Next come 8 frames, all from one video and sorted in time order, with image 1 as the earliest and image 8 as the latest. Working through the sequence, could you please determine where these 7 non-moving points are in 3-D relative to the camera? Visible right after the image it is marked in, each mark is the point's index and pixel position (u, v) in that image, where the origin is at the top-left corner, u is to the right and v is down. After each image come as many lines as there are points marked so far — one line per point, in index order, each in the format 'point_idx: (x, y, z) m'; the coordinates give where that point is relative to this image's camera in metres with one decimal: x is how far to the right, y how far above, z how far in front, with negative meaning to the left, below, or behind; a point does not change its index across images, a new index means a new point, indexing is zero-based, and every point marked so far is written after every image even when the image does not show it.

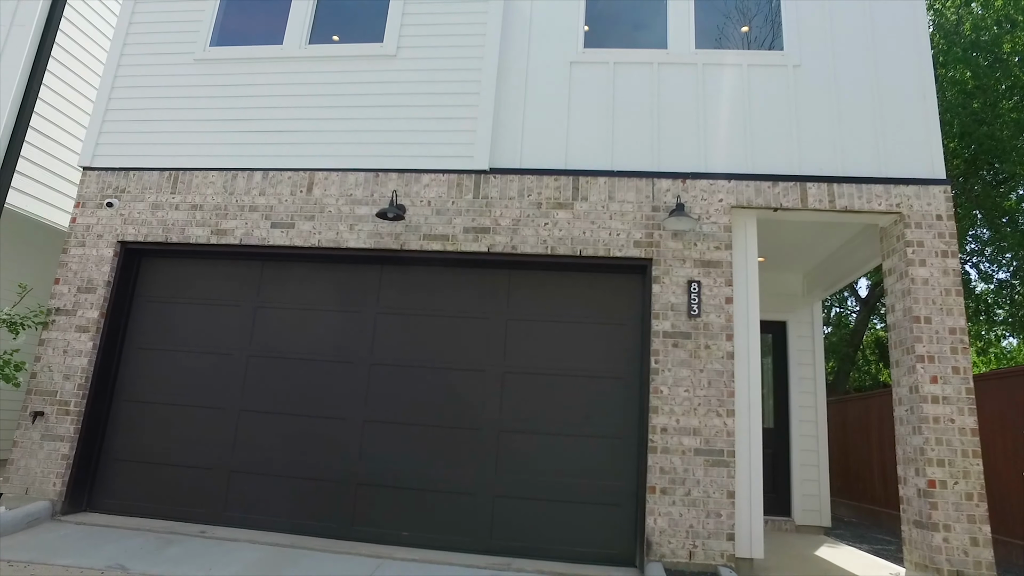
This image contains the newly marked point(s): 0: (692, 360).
0: (+1.3, -0.5, +5.0) m
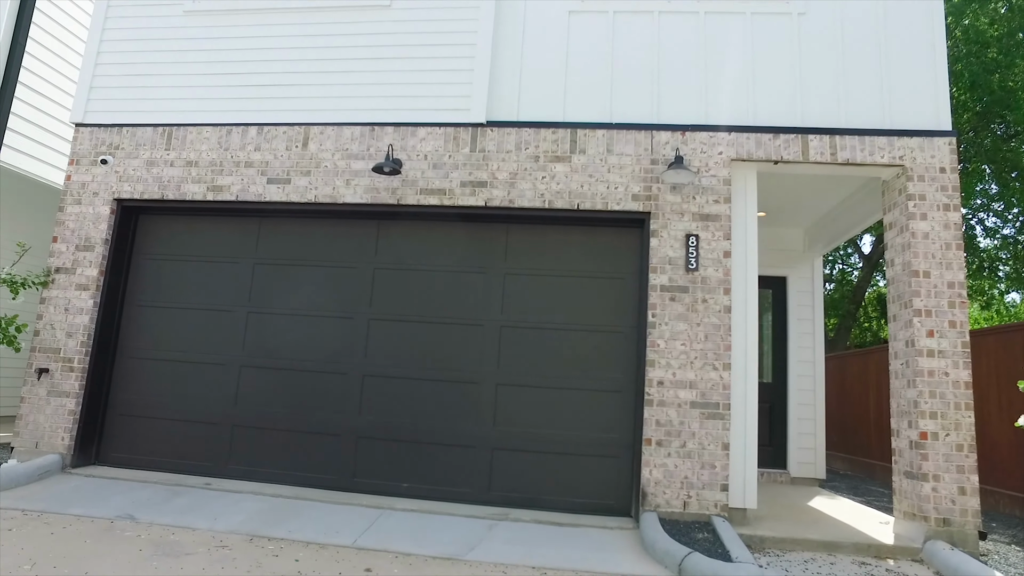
0: (+1.3, -0.2, +5.0) m
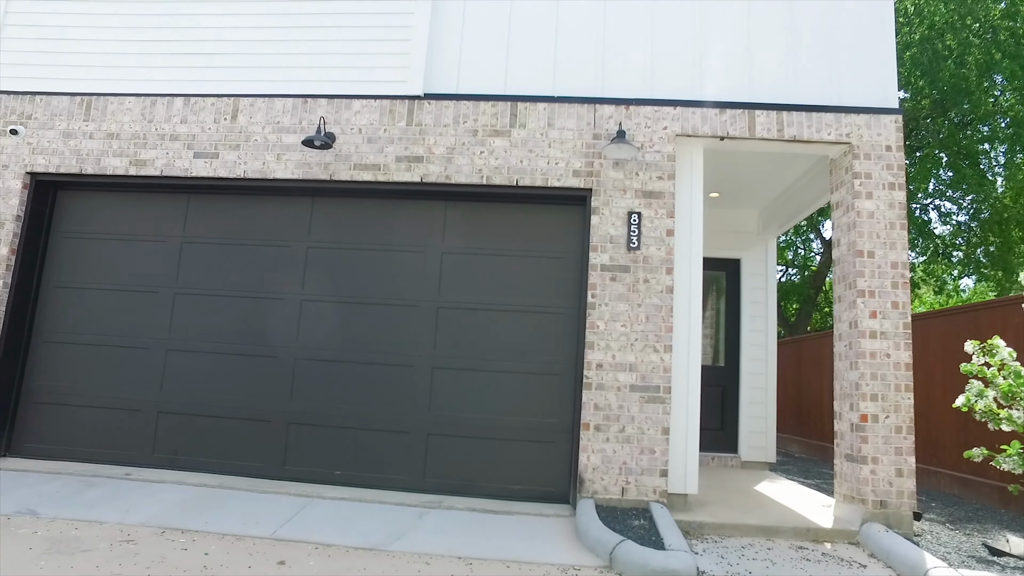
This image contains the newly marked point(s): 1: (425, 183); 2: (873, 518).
0: (+0.8, 0.0, +4.8) m
1: (-0.7, +0.8, +5.2) m
2: (+2.4, -1.5, +4.5) m
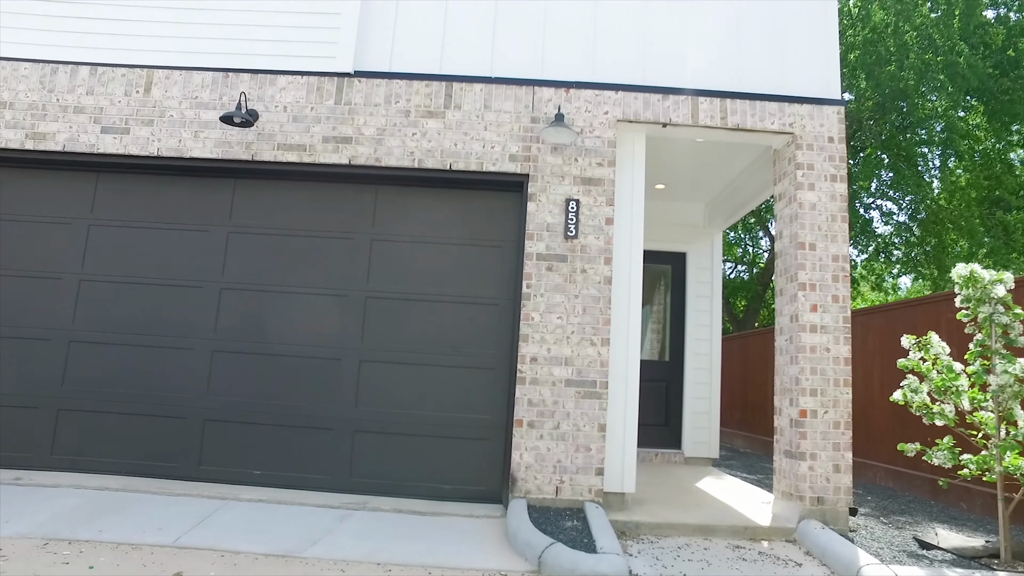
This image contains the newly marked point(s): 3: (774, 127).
0: (+0.4, 0.0, +4.6) m
1: (-1.1, +0.9, +4.9) m
2: (+1.9, -1.5, +4.4) m
3: (+1.9, +1.2, +4.9) m
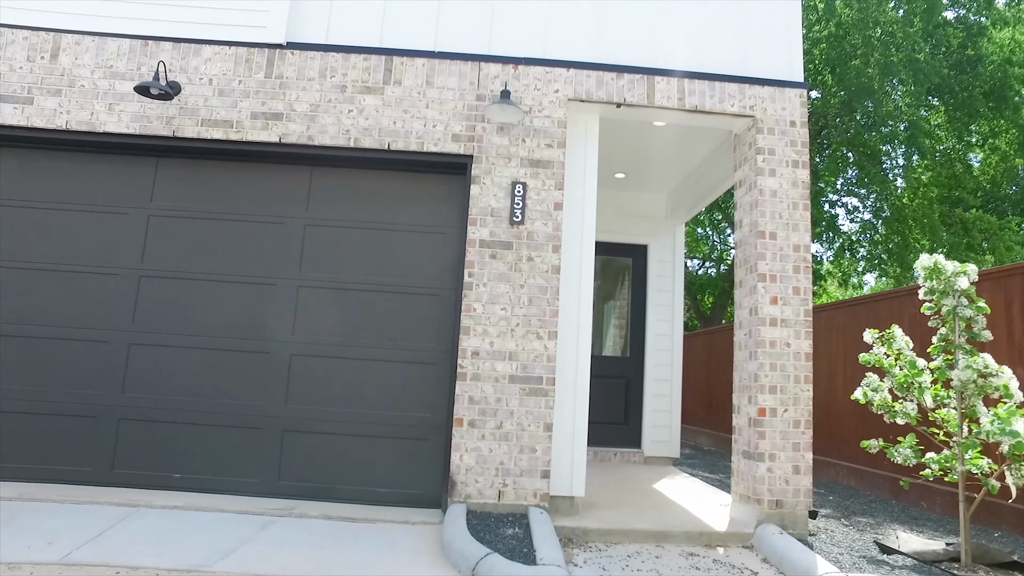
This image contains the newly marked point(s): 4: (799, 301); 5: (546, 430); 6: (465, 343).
0: (0.0, +0.1, +4.3) m
1: (-1.5, +1.0, +4.6) m
2: (+1.5, -1.4, +4.1) m
3: (+1.5, +1.2, +4.7) m
4: (+1.8, -0.1, +4.4) m
5: (+0.2, -0.9, +4.1) m
6: (-0.3, -0.3, +4.2) m
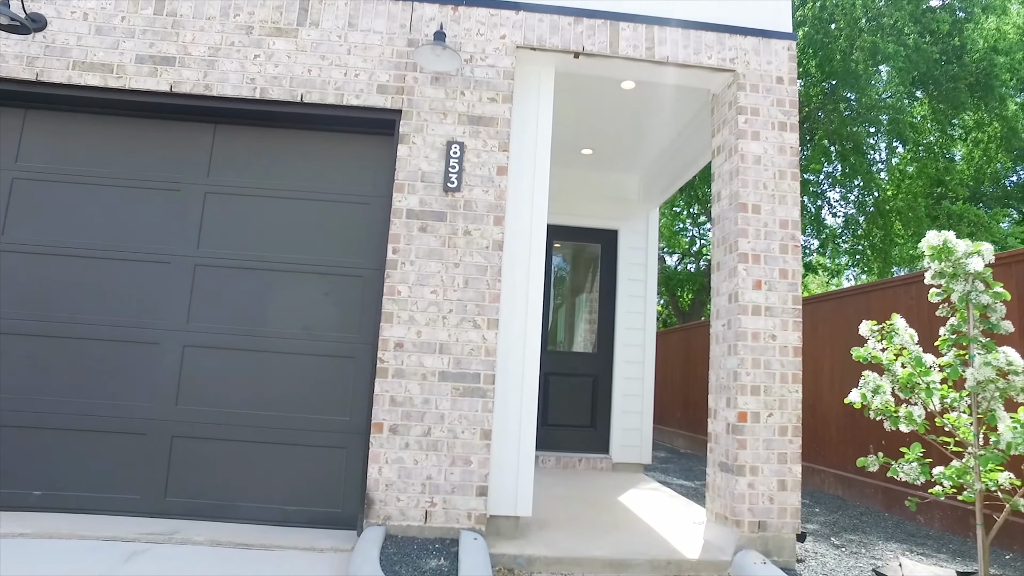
0: (-0.4, +0.2, +3.6) m
1: (-1.9, +1.1, +3.8) m
2: (+1.2, -1.3, +3.5) m
3: (+1.2, +1.3, +4.0) m
4: (+1.5, 0.0, +3.7) m
5: (-0.1, -0.8, +3.4) m
6: (-0.6, -0.2, +3.5) m
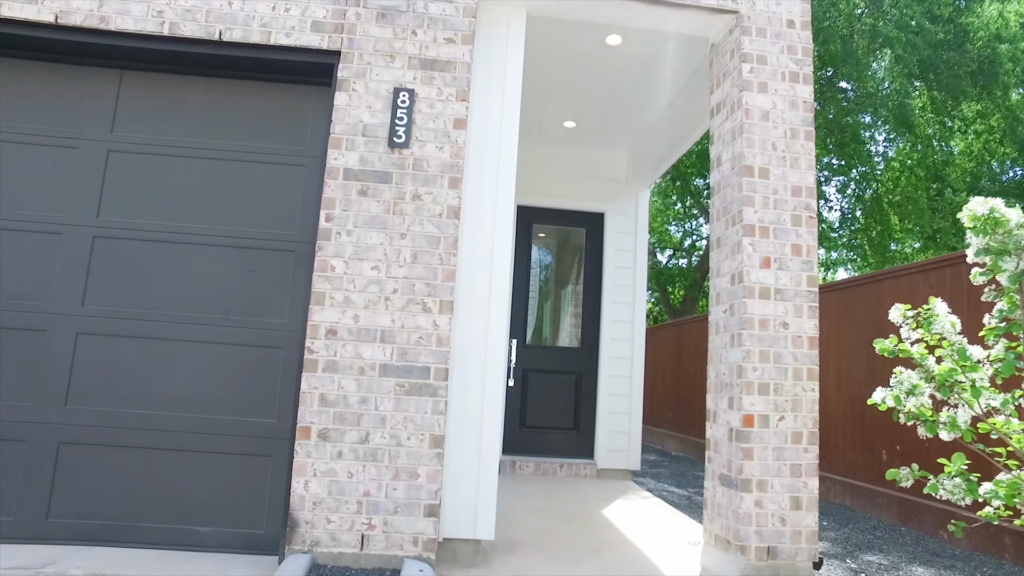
0: (-0.5, +0.3, +3.0) m
1: (-2.0, +1.2, +3.2) m
2: (+1.0, -1.2, +2.9) m
3: (+1.0, +1.4, +3.4) m
4: (+1.3, +0.1, +3.1) m
5: (-0.3, -0.7, +2.8) m
6: (-0.8, -0.1, +2.9) m
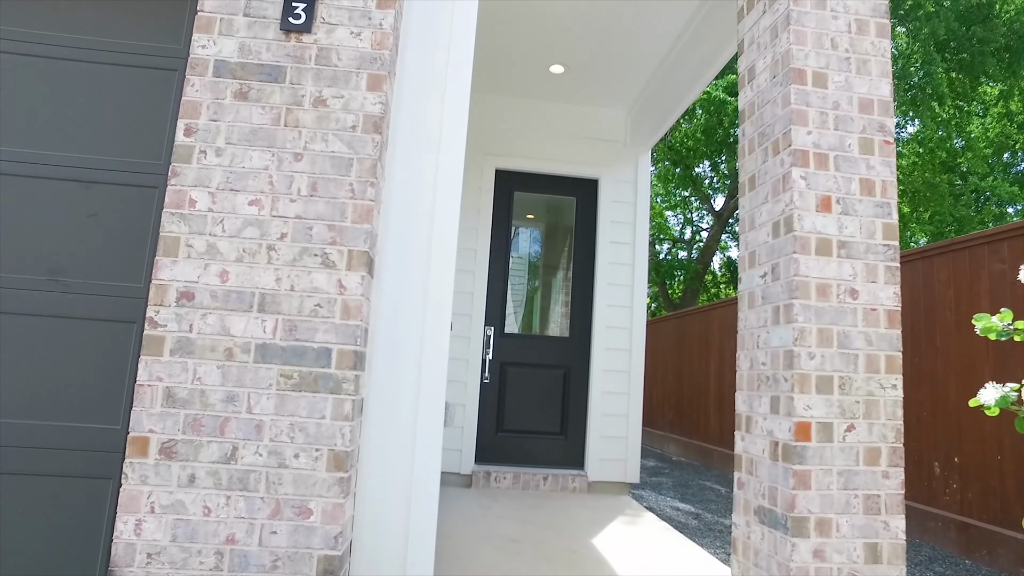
0: (-0.7, +0.5, +2.0) m
1: (-2.2, +1.4, +2.2) m
2: (+0.8, -1.1, +1.9) m
3: (+0.8, +1.6, +2.5) m
4: (+1.2, +0.3, +2.2) m
5: (-0.5, -0.5, +1.9) m
6: (-1.0, 0.0, +1.9) m
